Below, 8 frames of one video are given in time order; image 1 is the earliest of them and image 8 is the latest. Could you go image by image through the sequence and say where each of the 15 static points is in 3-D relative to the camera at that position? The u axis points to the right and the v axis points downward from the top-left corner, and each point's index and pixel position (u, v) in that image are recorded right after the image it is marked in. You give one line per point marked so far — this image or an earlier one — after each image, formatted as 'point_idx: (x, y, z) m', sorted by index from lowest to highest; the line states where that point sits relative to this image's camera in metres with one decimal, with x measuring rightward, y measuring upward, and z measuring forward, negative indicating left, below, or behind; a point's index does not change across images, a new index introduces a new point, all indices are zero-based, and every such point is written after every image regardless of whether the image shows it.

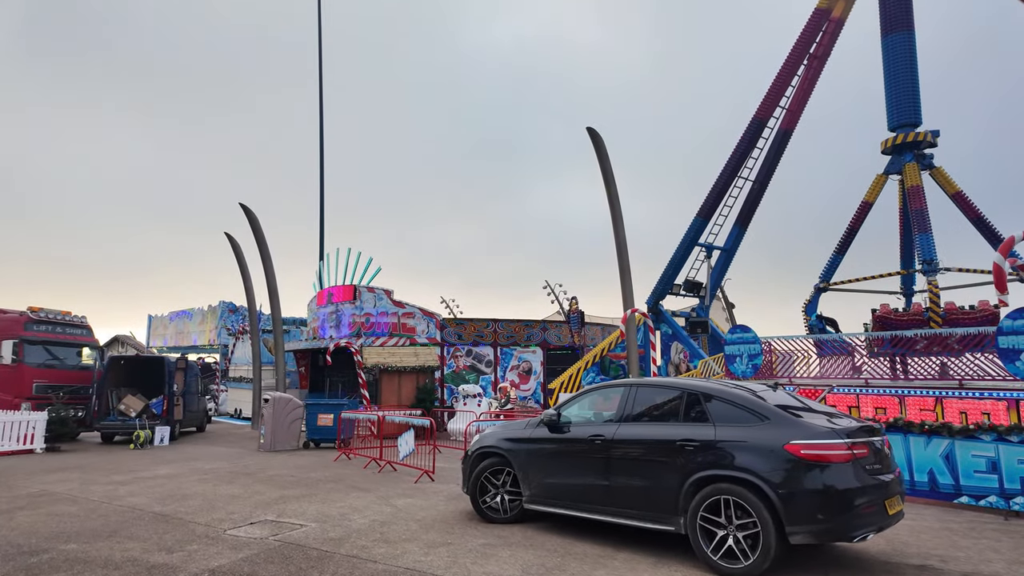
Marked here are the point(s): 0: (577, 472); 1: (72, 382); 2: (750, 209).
0: (+0.7, -1.8, +6.0) m
1: (-12.3, -2.7, +17.0) m
2: (+6.8, +2.3, +17.2) m
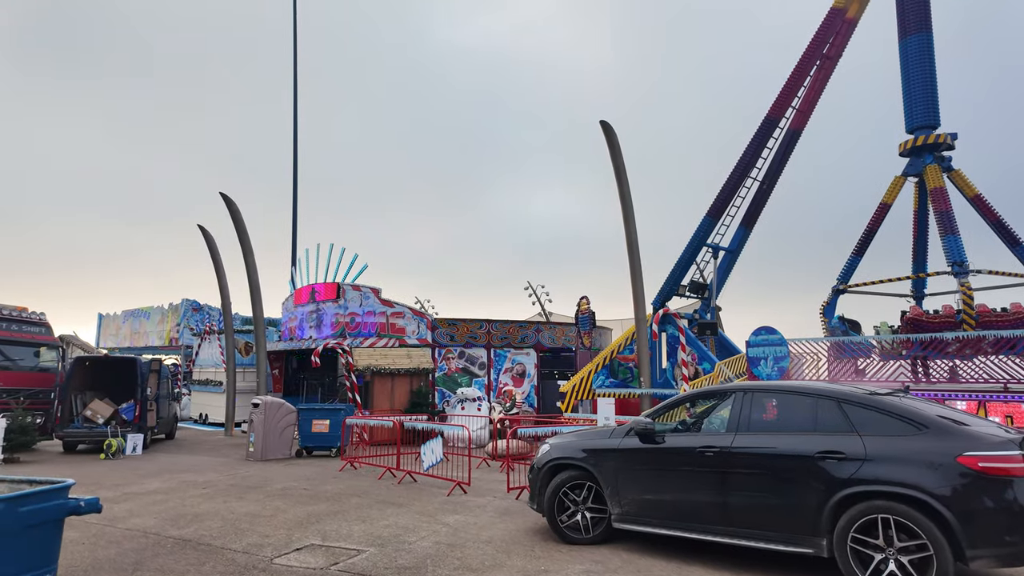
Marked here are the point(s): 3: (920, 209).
0: (+1.6, -1.8, +5.4) m
1: (-12.2, -2.5, +15.4) m
2: (+6.9, +2.2, +17.0) m
3: (+9.4, +1.9, +14.0) m
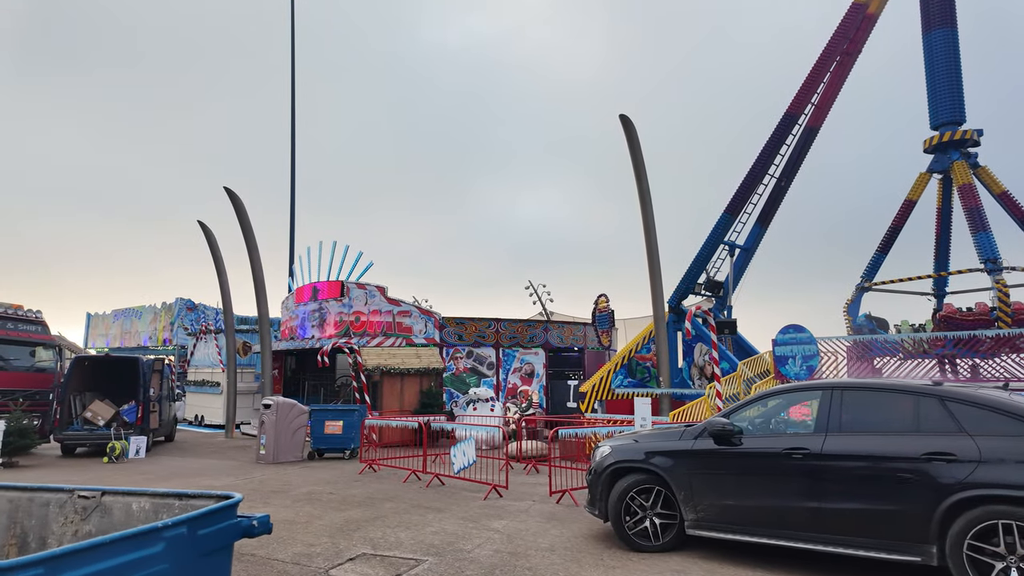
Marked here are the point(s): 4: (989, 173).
0: (+2.2, -1.7, +5.1) m
1: (-11.8, -2.4, +14.8) m
2: (+7.2, +2.2, +16.8) m
3: (+9.9, +1.9, +13.8) m
4: (+10.2, +2.5, +12.9) m
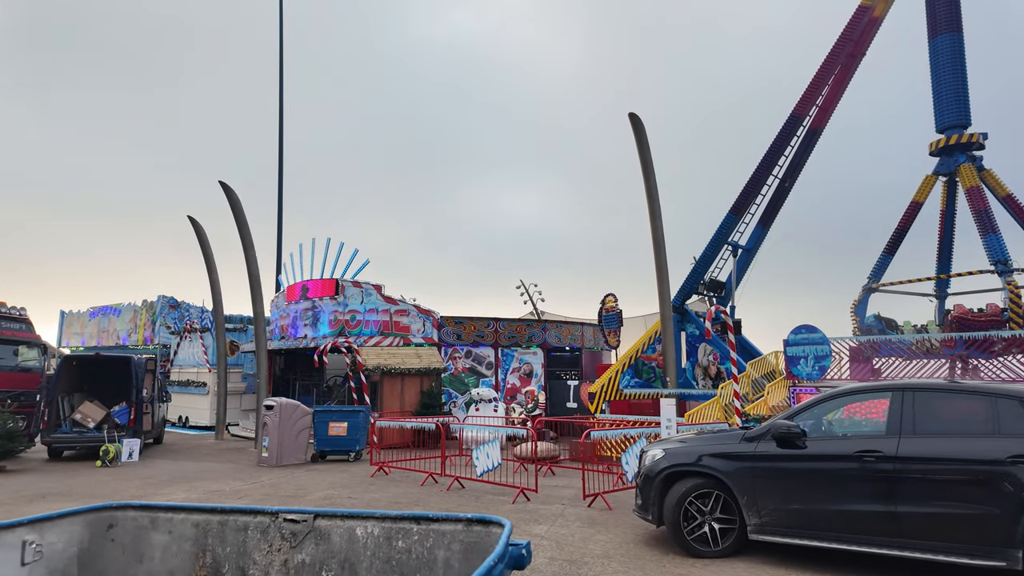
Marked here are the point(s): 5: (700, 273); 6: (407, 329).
0: (+2.7, -1.7, +4.9) m
1: (-11.7, -2.3, +14.1) m
2: (+7.3, +2.2, +16.9) m
3: (+10.1, +1.9, +14.0) m
4: (+10.4, +2.4, +13.1) m
5: (+5.2, +0.4, +16.8) m
6: (-3.3, -1.3, +19.1) m
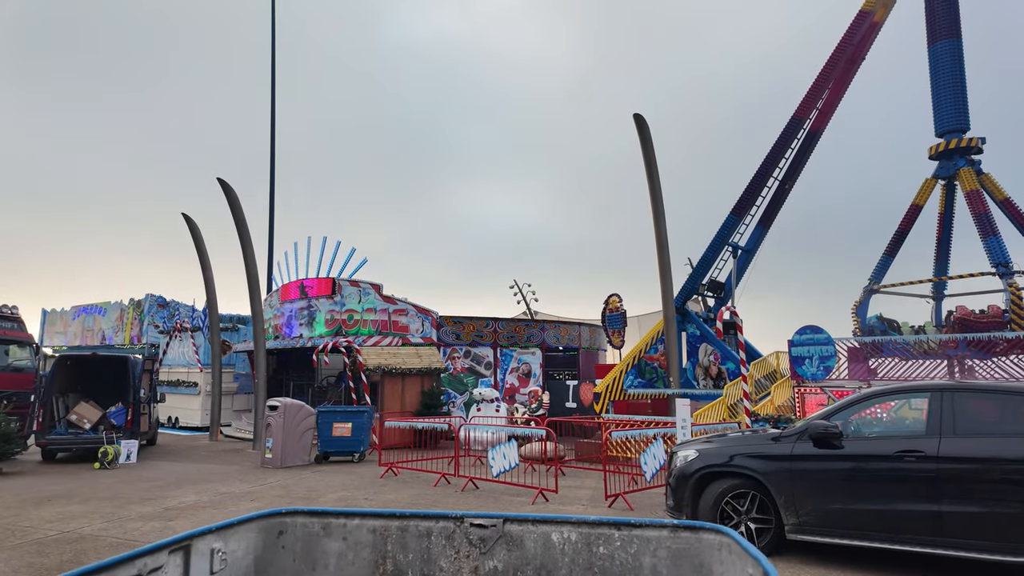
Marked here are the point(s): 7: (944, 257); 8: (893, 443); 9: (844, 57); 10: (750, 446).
0: (+3.1, -1.7, +5.0) m
1: (-11.5, -2.3, +13.8) m
2: (+7.4, +2.2, +17.1) m
3: (+10.2, +1.8, +14.3) m
4: (+10.6, +2.4, +13.4) m
5: (+5.3, +0.4, +16.9) m
6: (-3.3, -1.3, +18.9) m
7: (+10.4, +0.8, +14.7) m
8: (+3.2, -1.3, +5.1) m
9: (+8.6, +6.0, +15.6) m
10: (+2.2, -1.5, +5.7) m
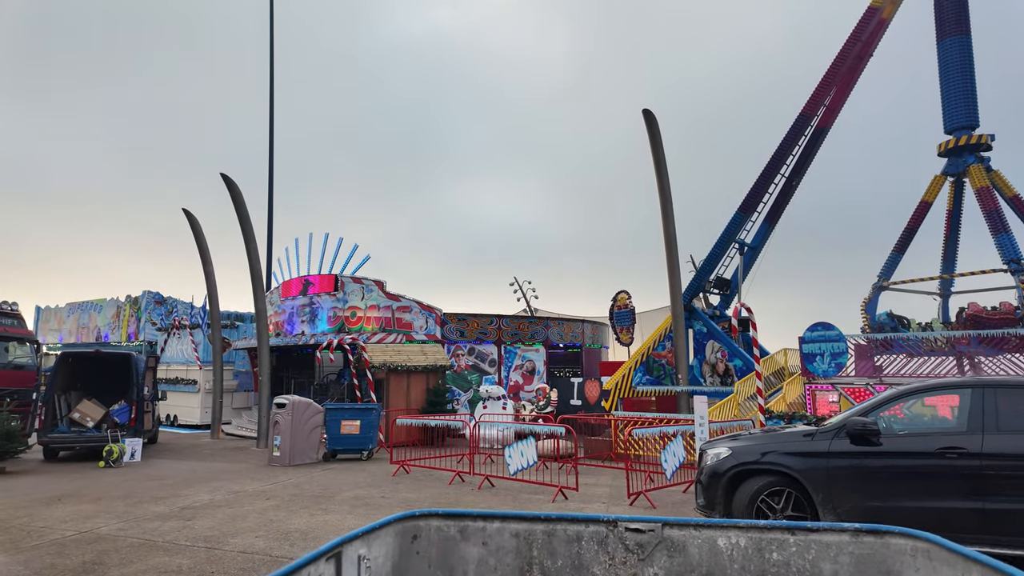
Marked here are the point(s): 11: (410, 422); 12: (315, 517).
0: (+3.4, -1.7, +4.9) m
1: (-11.3, -2.2, +13.6) m
2: (+7.6, +2.3, +17.1) m
3: (+10.4, +1.9, +14.3) m
4: (+10.8, +2.5, +13.4) m
5: (+5.4, +0.5, +16.9) m
6: (-3.2, -1.2, +18.8) m
7: (+10.6, +0.8, +14.7) m
8: (+3.5, -1.3, +5.0) m
9: (+8.7, +6.0, +15.6) m
10: (+2.5, -1.4, +5.6) m
11: (-2.1, -2.9, +13.3) m
12: (-2.3, -2.7, +7.2) m
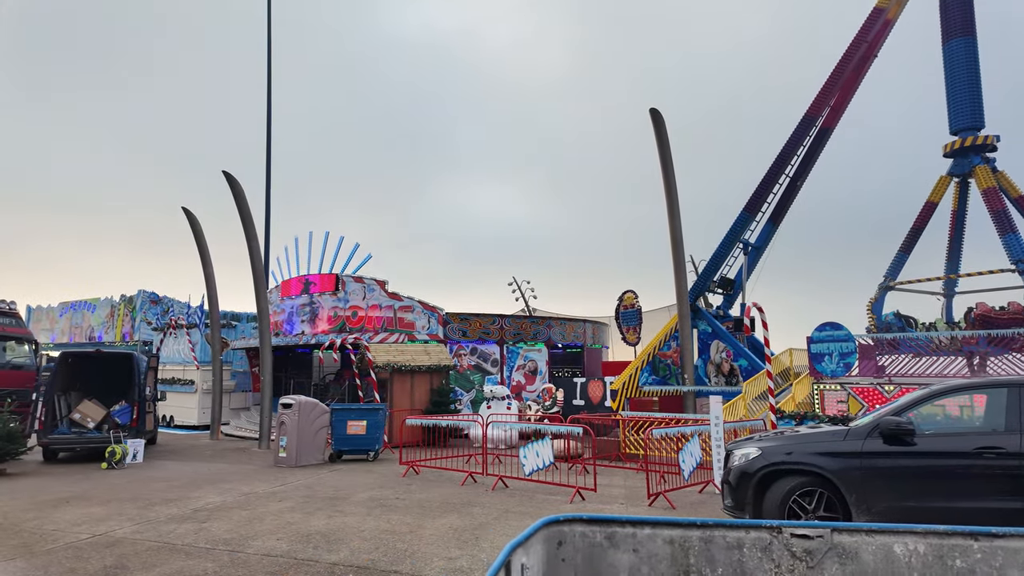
0: (+3.7, -1.7, +4.9) m
1: (-11.2, -2.2, +13.3) m
2: (+7.7, +2.3, +17.1) m
3: (+10.6, +1.9, +14.3) m
4: (+11.0, +2.5, +13.5) m
5: (+5.6, +0.5, +16.9) m
6: (-3.1, -1.2, +18.7) m
7: (+10.8, +0.8, +14.8) m
8: (+3.8, -1.3, +5.0) m
9: (+8.9, +6.0, +15.7) m
10: (+2.8, -1.4, +5.6) m
11: (-2.0, -2.9, +13.2) m
12: (-2.1, -2.7, +7.1) m
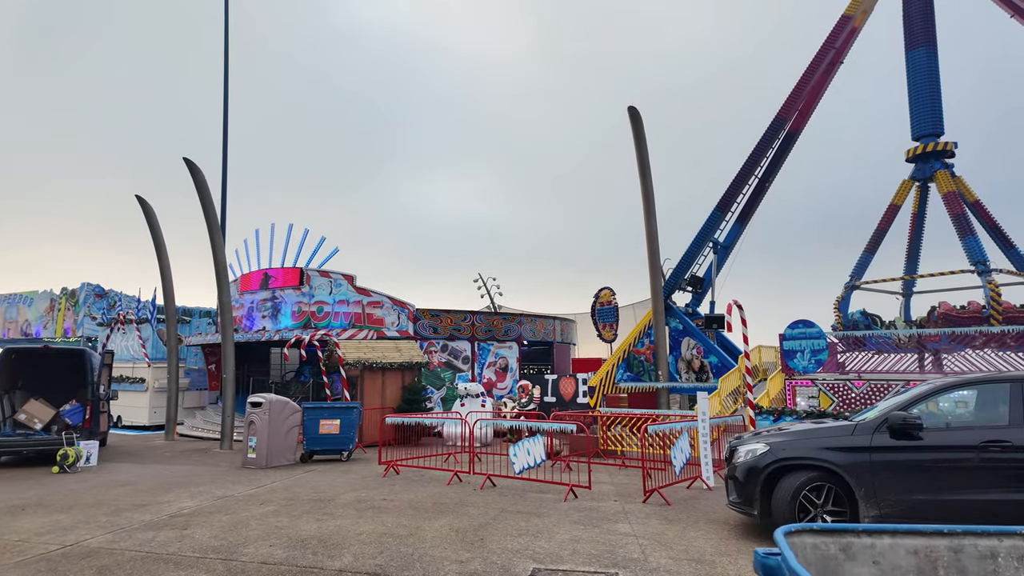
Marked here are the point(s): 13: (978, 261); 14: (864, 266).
0: (+3.8, -1.6, +5.0) m
1: (-11.6, -2.0, +12.3) m
2: (+6.9, +2.3, +17.5) m
3: (+10.0, +1.9, +14.9) m
4: (+10.5, +2.5, +14.1) m
5: (+4.8, +0.5, +17.1) m
6: (-3.9, -1.0, +18.3) m
7: (+10.2, +0.8, +15.4) m
8: (+3.9, -1.2, +5.1) m
9: (+8.3, +6.1, +16.1) m
10: (+2.9, -1.4, +5.6) m
11: (-2.4, -2.8, +12.8) m
12: (-2.1, -2.6, +6.8) m
13: (+9.5, +0.6, +12.4) m
14: (+8.4, +0.5, +14.6) m
